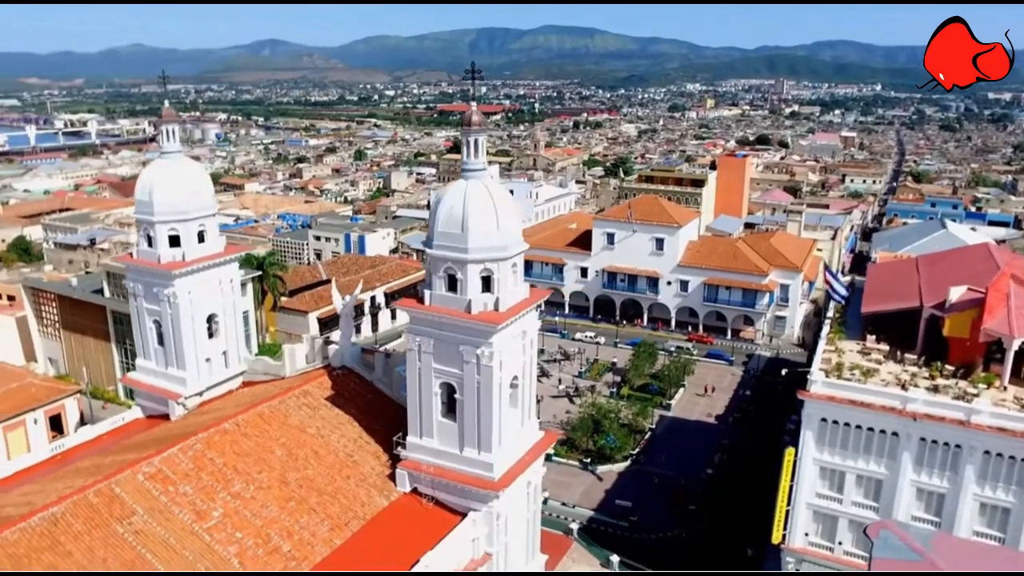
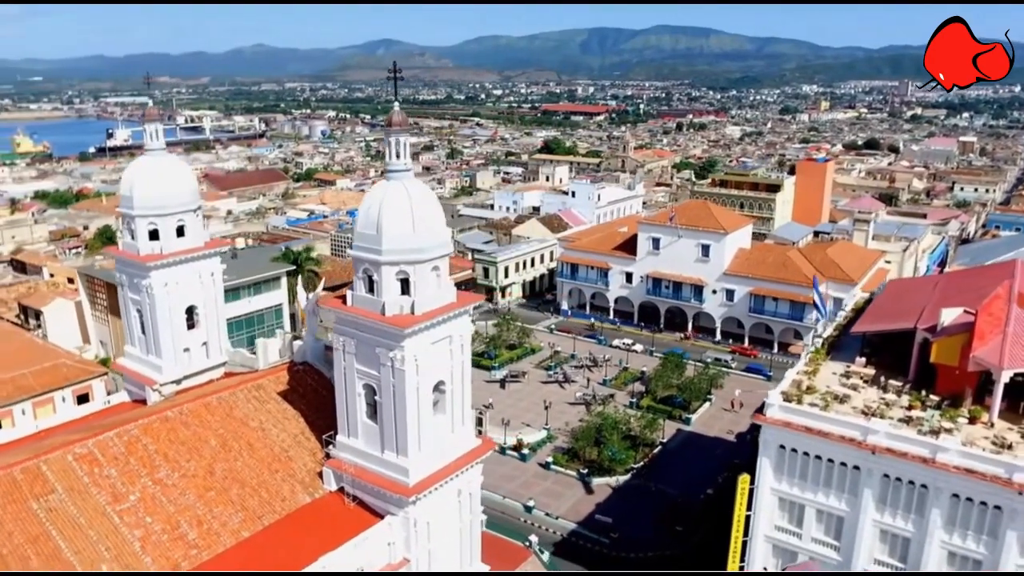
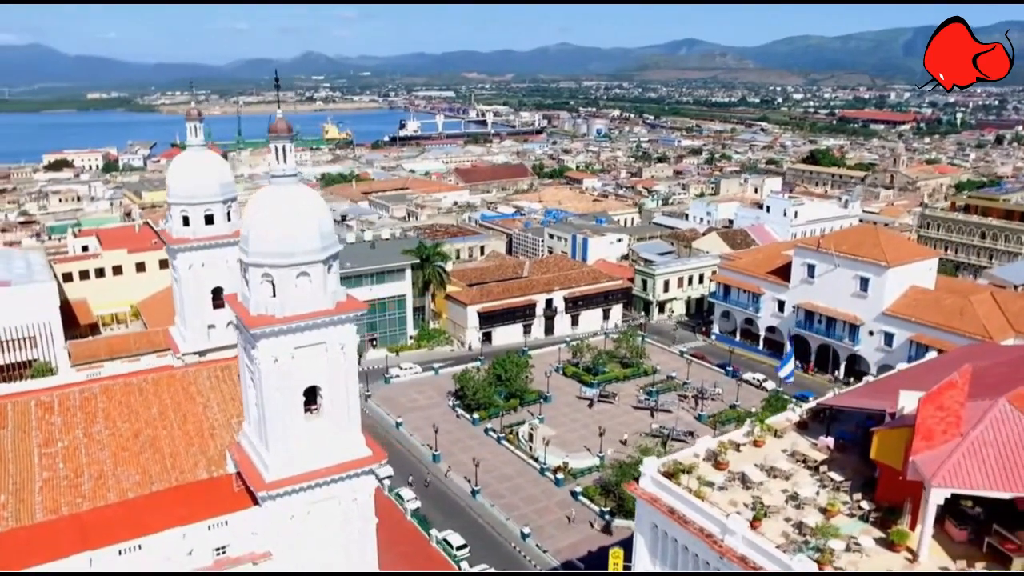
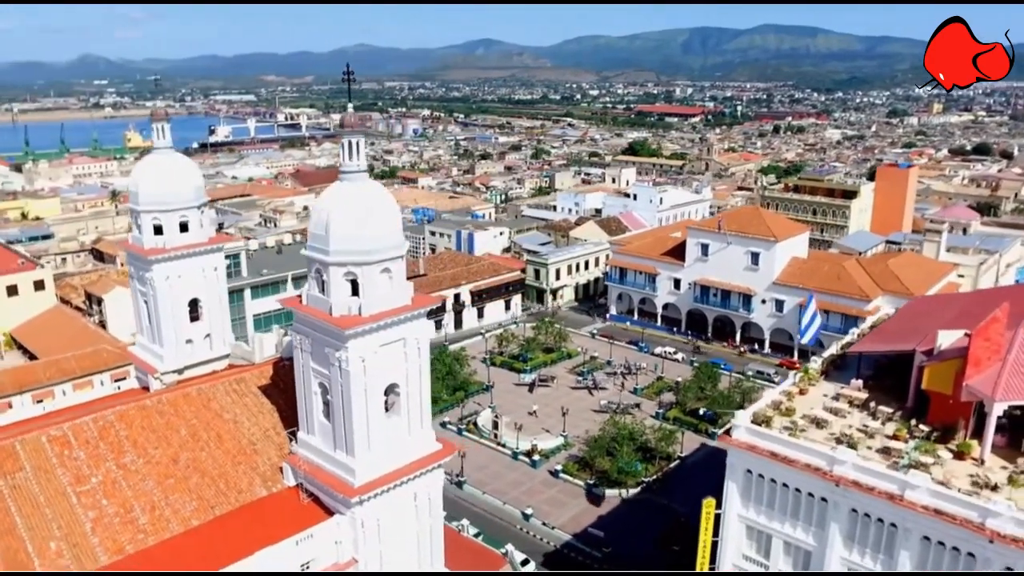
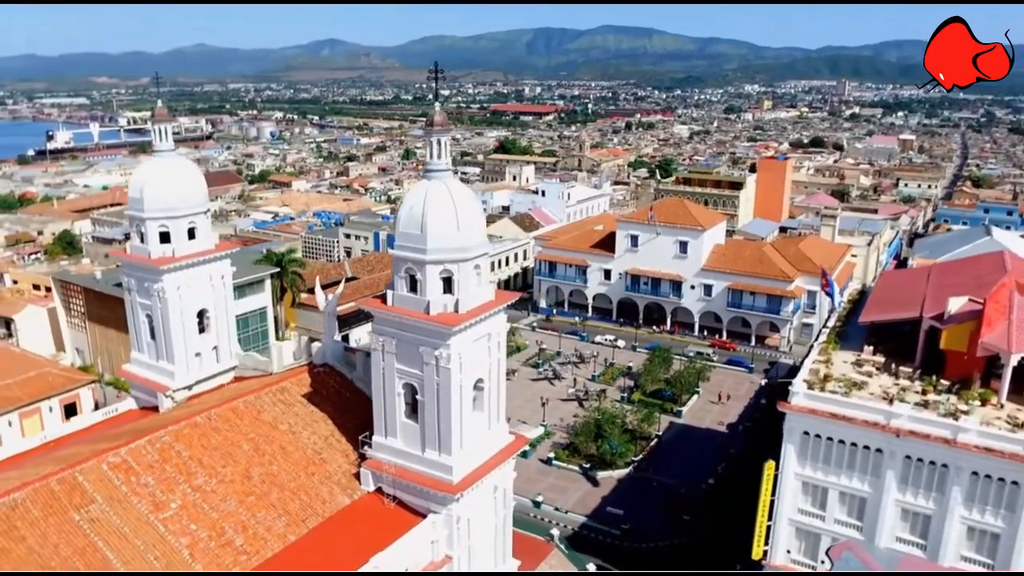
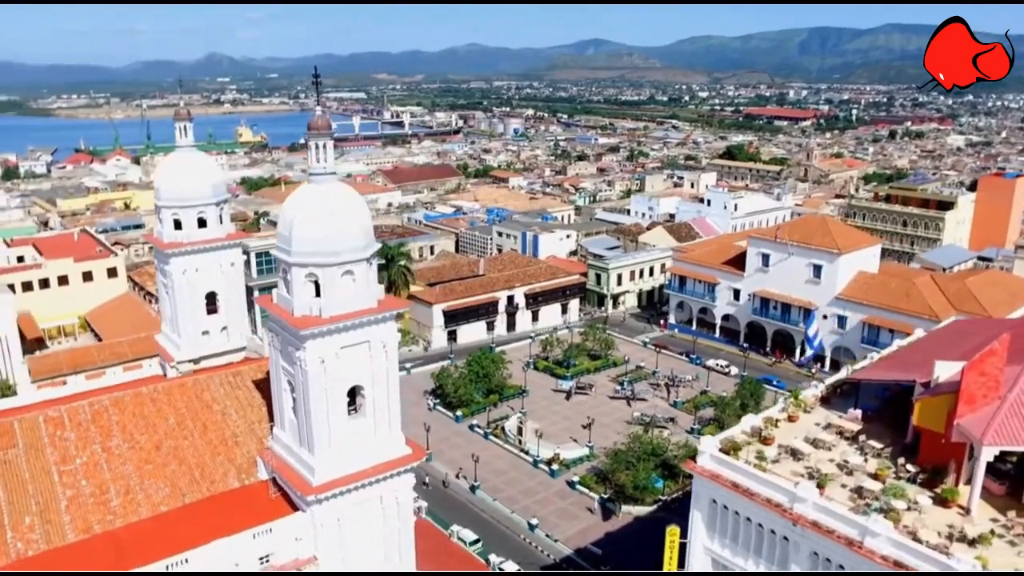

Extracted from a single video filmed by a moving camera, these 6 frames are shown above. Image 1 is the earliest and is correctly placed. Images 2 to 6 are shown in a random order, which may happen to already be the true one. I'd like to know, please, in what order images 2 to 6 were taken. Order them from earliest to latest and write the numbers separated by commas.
5, 2, 4, 6, 3
